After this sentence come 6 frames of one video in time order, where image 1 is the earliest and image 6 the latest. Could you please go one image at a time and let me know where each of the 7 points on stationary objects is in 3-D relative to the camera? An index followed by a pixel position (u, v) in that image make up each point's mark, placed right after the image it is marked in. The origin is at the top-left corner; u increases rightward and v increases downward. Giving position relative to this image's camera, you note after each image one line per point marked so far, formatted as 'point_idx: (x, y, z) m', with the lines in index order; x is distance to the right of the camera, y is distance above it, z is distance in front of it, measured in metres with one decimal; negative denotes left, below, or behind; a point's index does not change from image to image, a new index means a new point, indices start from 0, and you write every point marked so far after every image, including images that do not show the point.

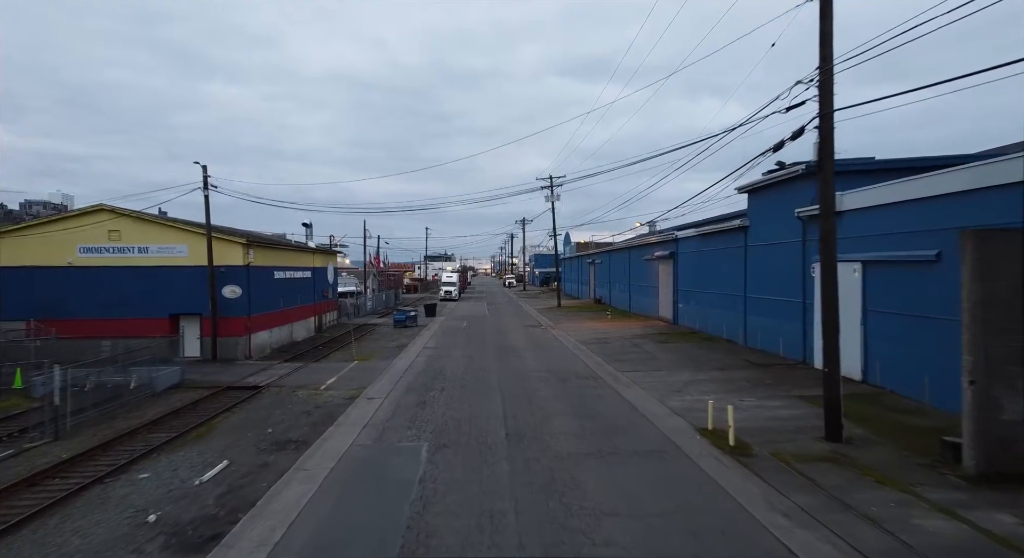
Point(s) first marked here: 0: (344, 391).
0: (-5.1, -3.4, +14.6) m
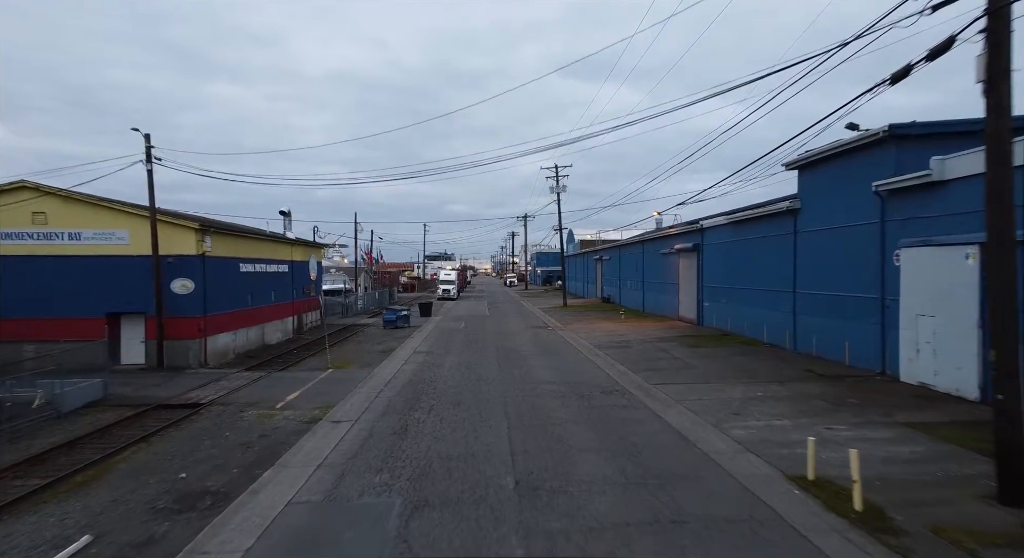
0: (-5.0, -3.2, +11.4) m
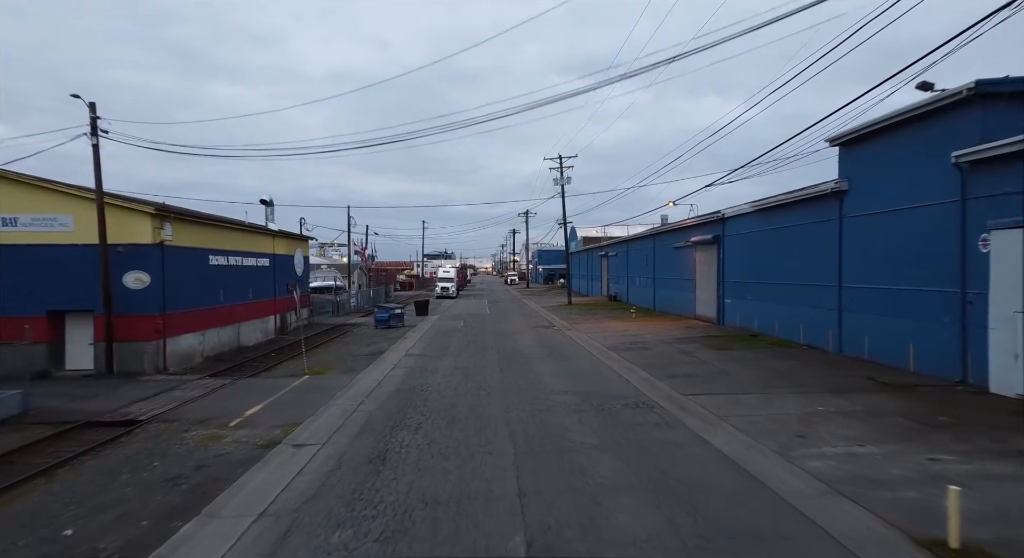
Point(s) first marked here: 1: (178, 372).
0: (-4.8, -2.9, +9.3) m
1: (-10.2, -2.8, +14.6) m
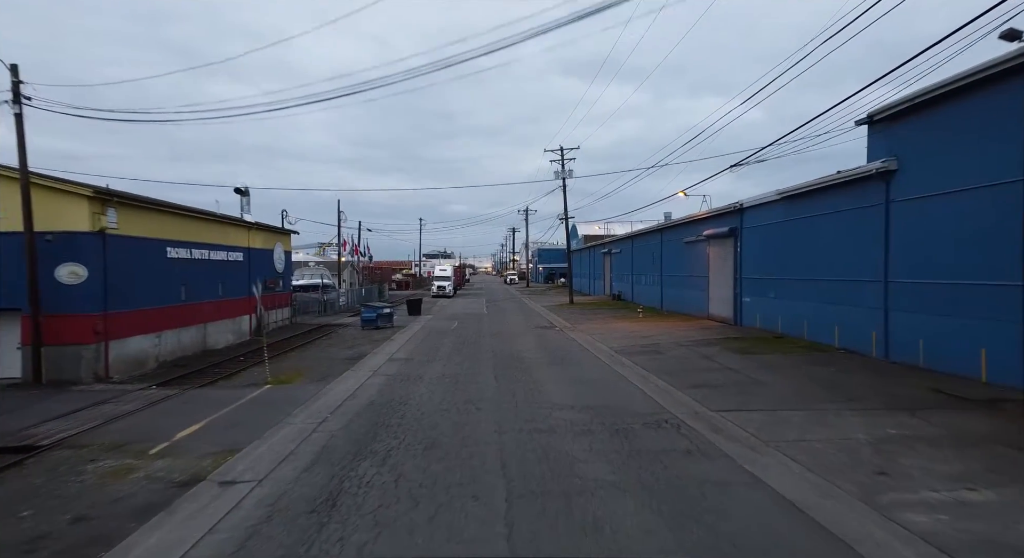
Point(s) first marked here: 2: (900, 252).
0: (-4.9, -2.8, +7.3) m
1: (-10.3, -2.7, +12.7) m
2: (+10.2, +0.7, +12.6) m
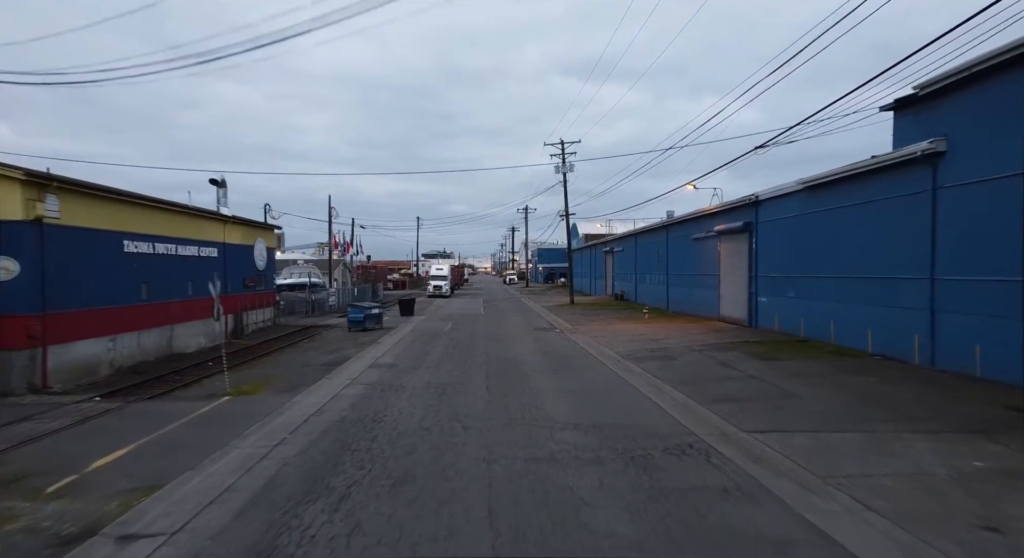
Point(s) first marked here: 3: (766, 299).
0: (-5.1, -2.7, +5.8) m
1: (-10.5, -2.6, +11.1) m
2: (+10.1, +0.8, +11.0) m
3: (+10.0, -0.8, +18.7) m
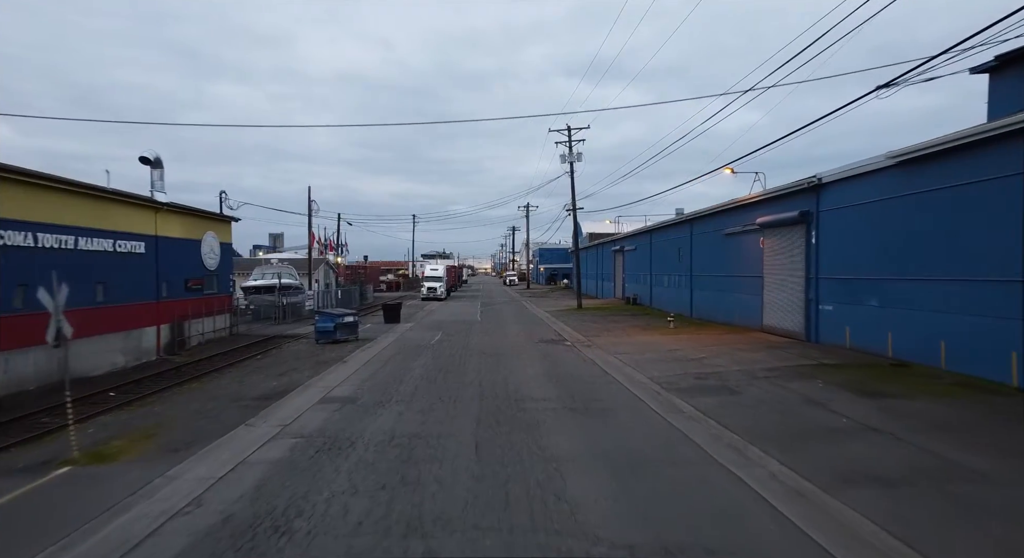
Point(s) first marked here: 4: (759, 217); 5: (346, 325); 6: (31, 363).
0: (-5.0, -2.7, +2.0) m
1: (-10.4, -2.6, +7.4) m
2: (+10.1, +0.7, +7.3) m
3: (+10.0, -0.9, +15.0) m
4: (+9.8, +2.5, +19.1) m
5: (-6.8, -1.9, +19.7) m
6: (-11.2, -1.9, +11.2) m
